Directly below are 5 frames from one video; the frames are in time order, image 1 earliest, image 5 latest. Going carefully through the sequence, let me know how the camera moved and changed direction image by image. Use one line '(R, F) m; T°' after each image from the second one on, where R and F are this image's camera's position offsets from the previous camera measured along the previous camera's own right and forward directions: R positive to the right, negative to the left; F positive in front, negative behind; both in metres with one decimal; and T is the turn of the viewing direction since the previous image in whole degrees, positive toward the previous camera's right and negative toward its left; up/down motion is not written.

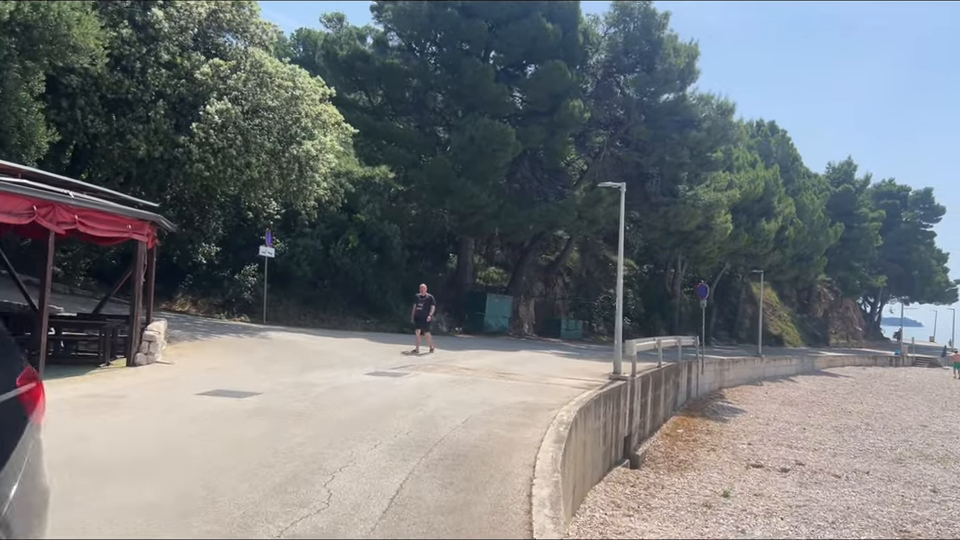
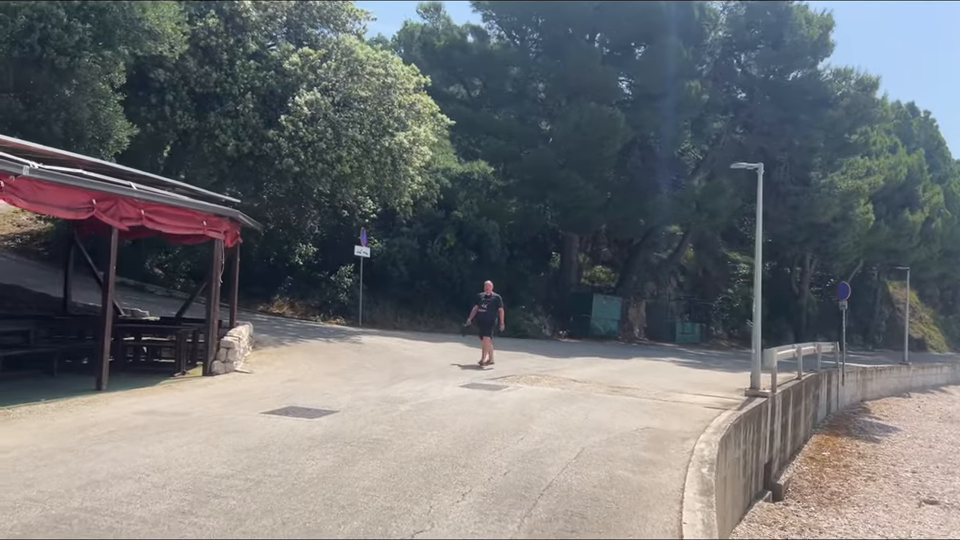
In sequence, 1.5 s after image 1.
(-0.2, +2.3) m; -8°
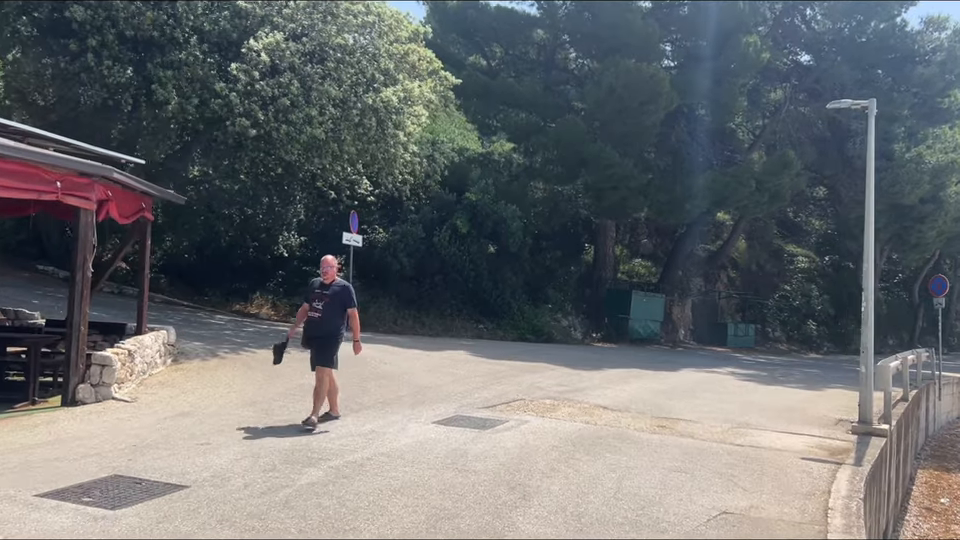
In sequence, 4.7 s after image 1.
(+0.8, +4.8) m; -3°
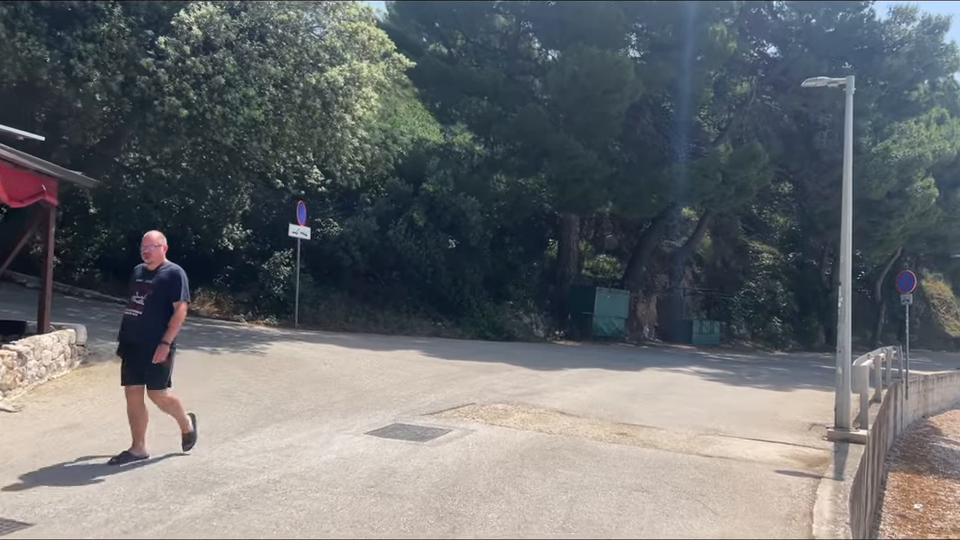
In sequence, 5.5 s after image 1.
(+0.4, +1.2) m; +3°
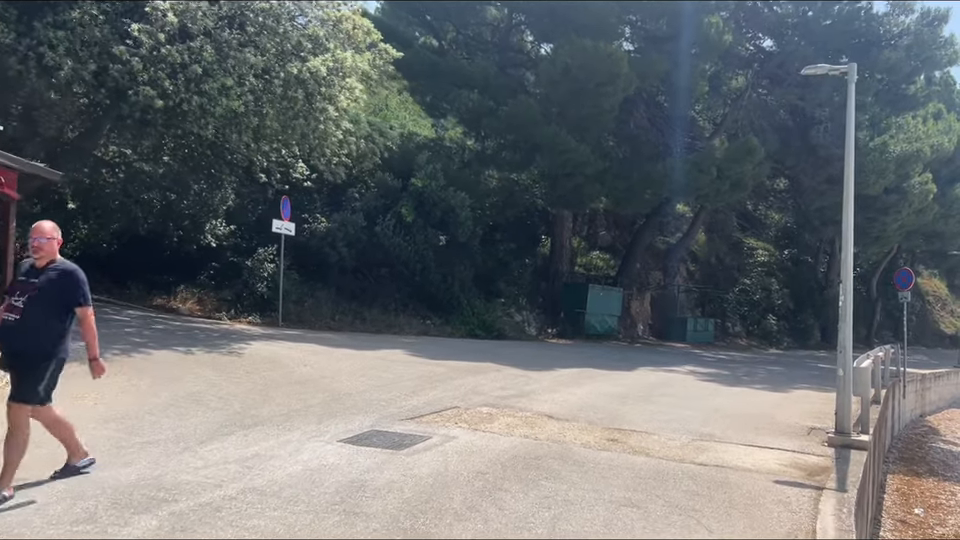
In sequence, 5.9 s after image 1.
(+0.2, +0.6) m; 0°
